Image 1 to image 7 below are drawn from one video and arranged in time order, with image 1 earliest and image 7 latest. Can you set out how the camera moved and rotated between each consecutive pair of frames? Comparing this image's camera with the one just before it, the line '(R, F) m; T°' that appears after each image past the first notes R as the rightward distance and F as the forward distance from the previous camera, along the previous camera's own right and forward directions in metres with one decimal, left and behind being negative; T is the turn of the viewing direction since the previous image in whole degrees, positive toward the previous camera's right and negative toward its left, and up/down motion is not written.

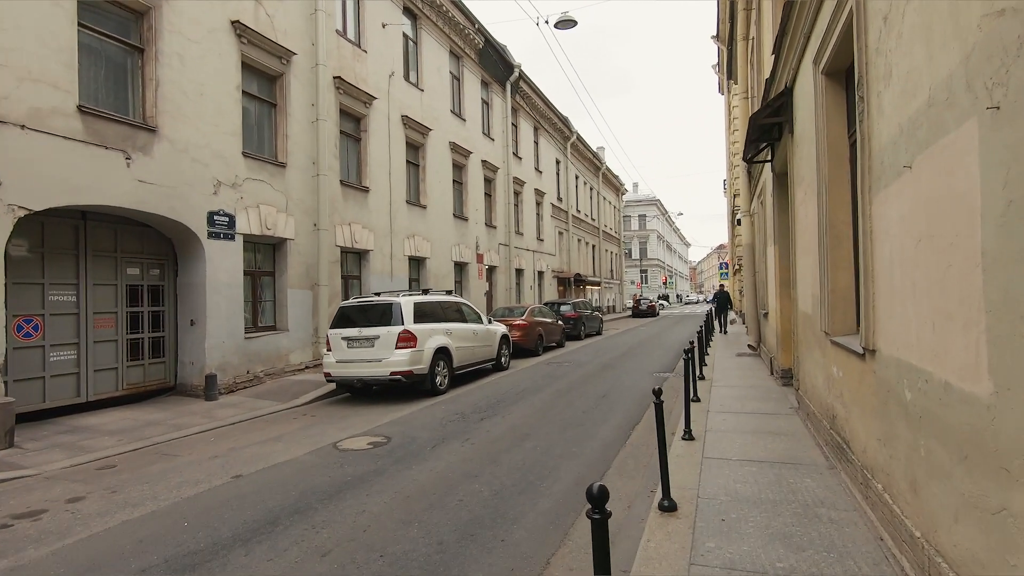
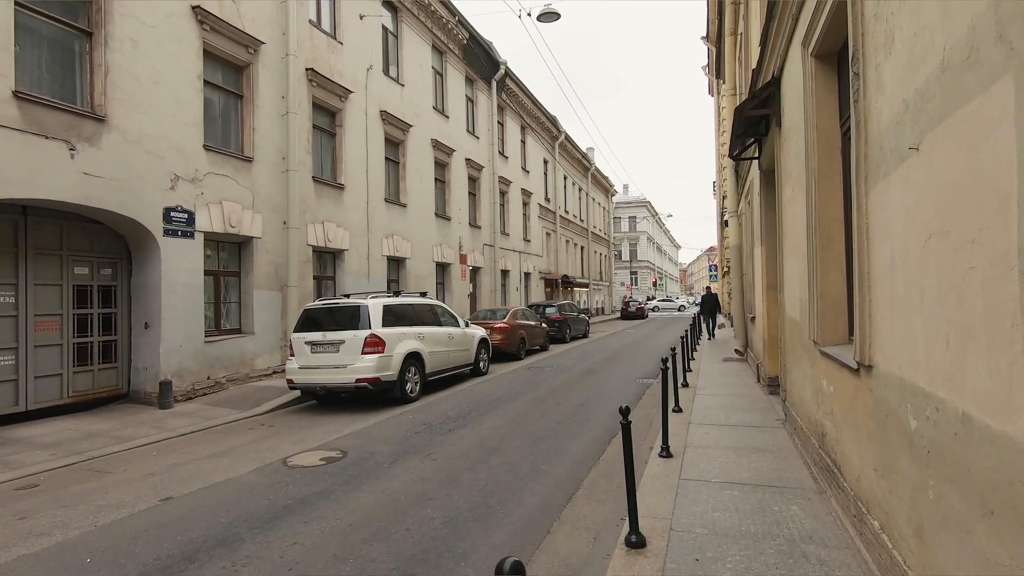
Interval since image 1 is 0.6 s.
(+0.3, +0.5) m; +1°
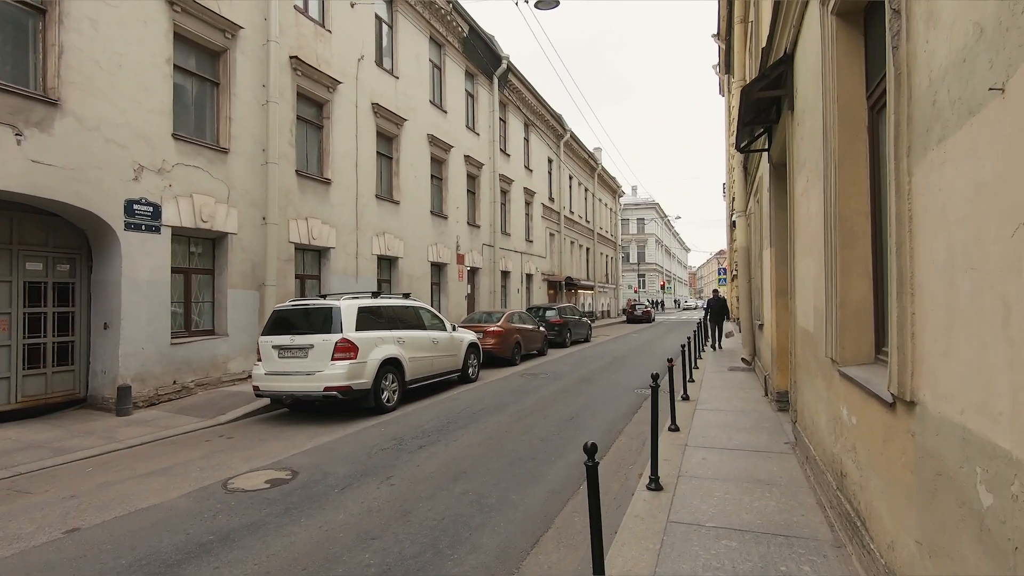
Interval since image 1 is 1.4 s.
(+0.4, +0.7) m; -1°
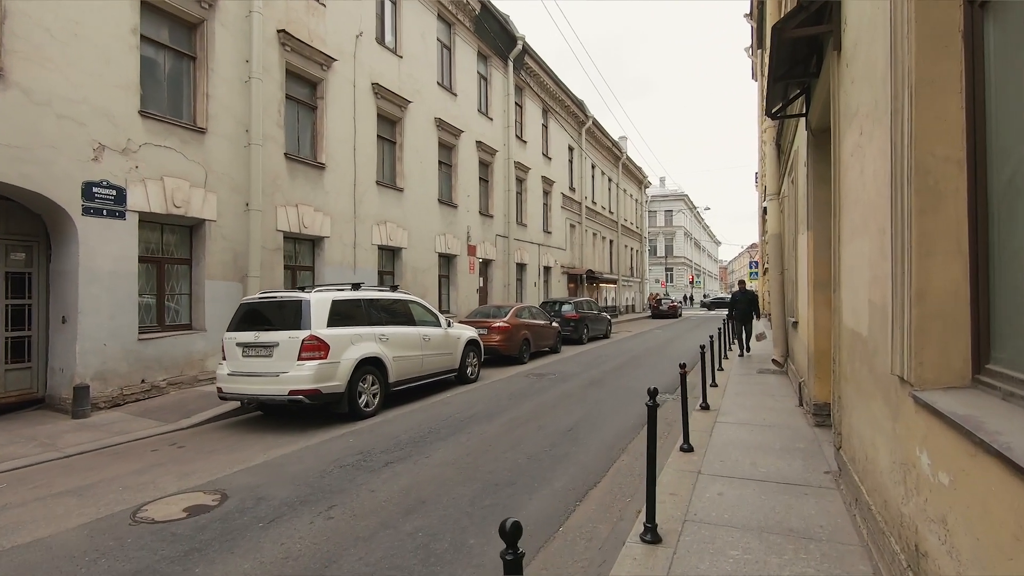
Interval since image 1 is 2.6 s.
(+0.5, +1.0) m; -3°
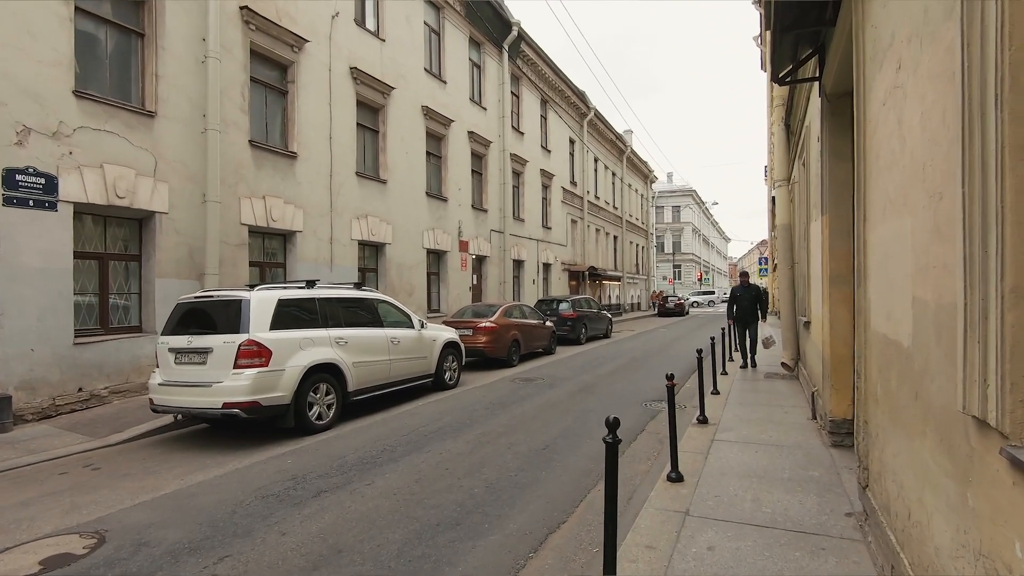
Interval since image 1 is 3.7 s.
(+0.5, +0.9) m; -1°
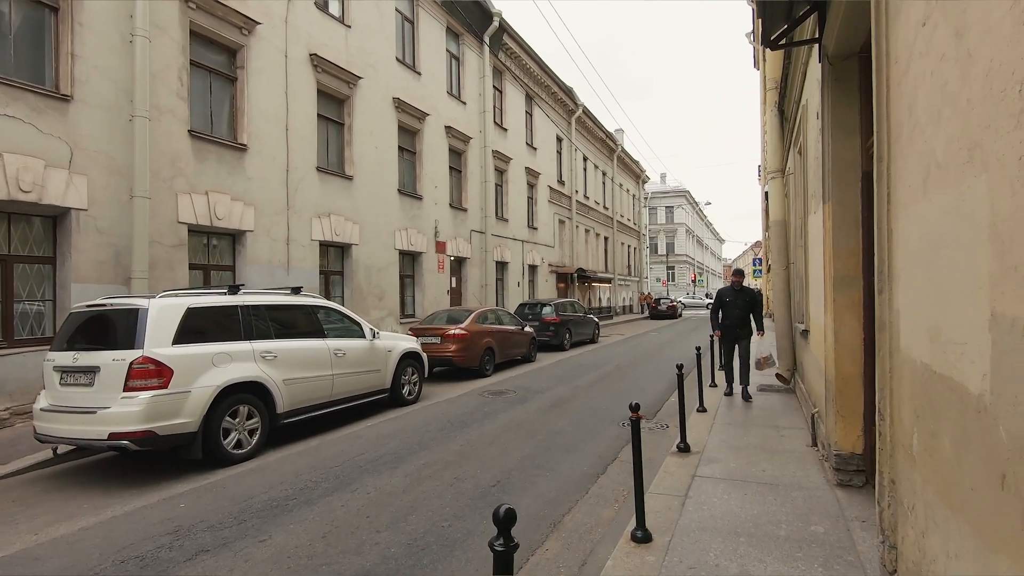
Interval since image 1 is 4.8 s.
(+0.5, +0.9) m; 0°
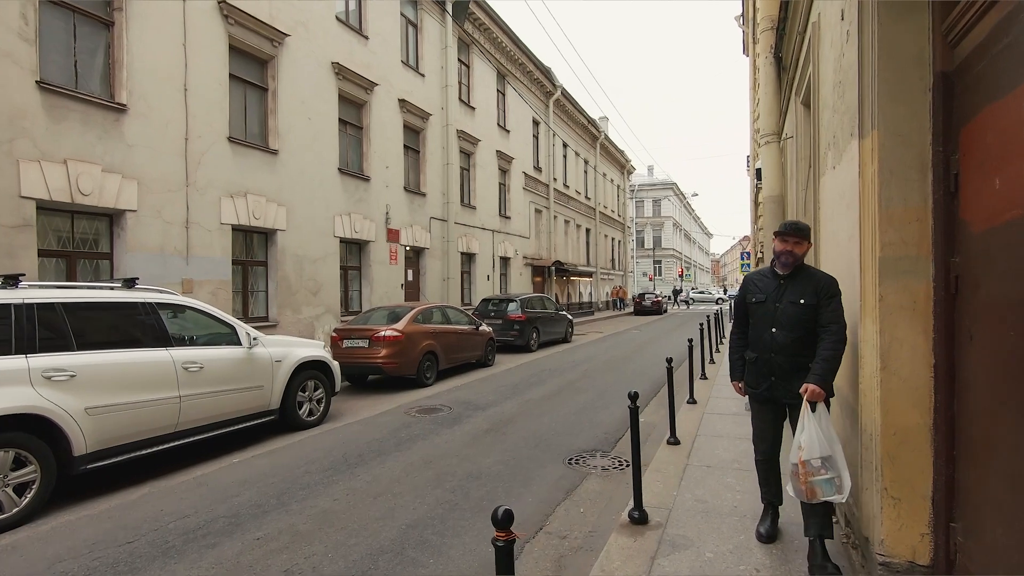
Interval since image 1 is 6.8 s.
(+0.8, +1.8) m; +1°
